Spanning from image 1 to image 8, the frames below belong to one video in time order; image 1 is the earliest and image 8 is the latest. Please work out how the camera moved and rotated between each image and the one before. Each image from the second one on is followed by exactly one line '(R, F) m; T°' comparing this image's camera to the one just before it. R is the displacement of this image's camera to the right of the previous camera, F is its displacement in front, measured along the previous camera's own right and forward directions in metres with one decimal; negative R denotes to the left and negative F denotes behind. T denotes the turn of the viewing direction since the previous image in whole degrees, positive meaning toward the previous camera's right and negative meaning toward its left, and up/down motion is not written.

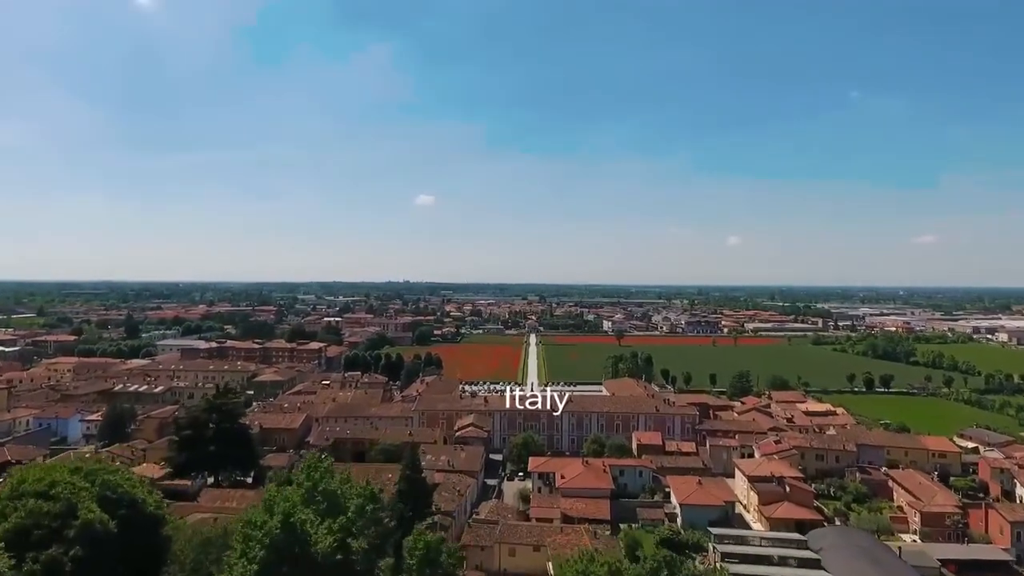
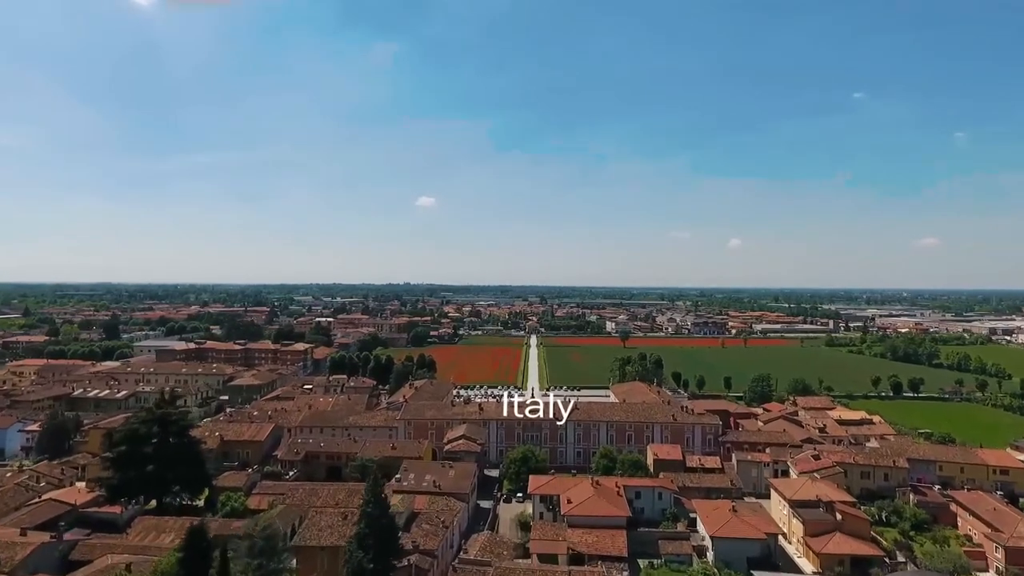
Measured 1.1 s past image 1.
(+0.2, +4.8) m; 0°
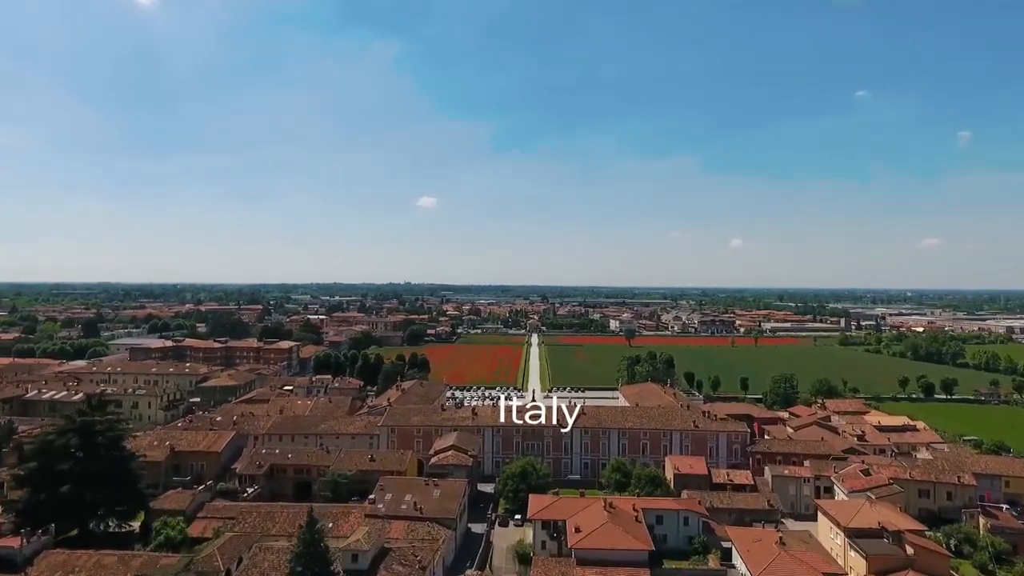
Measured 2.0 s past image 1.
(+0.2, +4.6) m; 0°
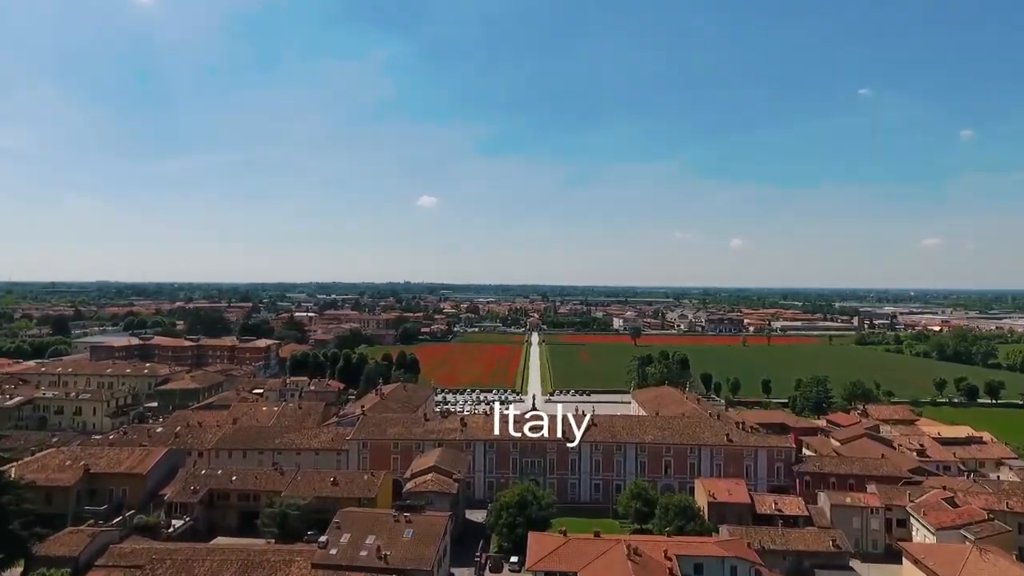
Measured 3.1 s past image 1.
(+0.2, +5.5) m; 0°
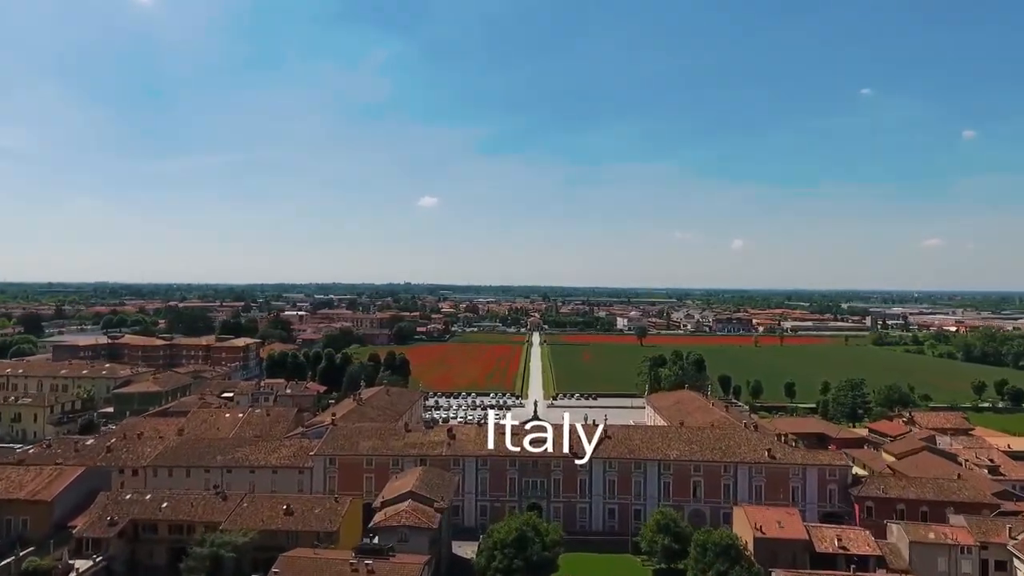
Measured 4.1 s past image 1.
(+0.1, +4.6) m; 0°
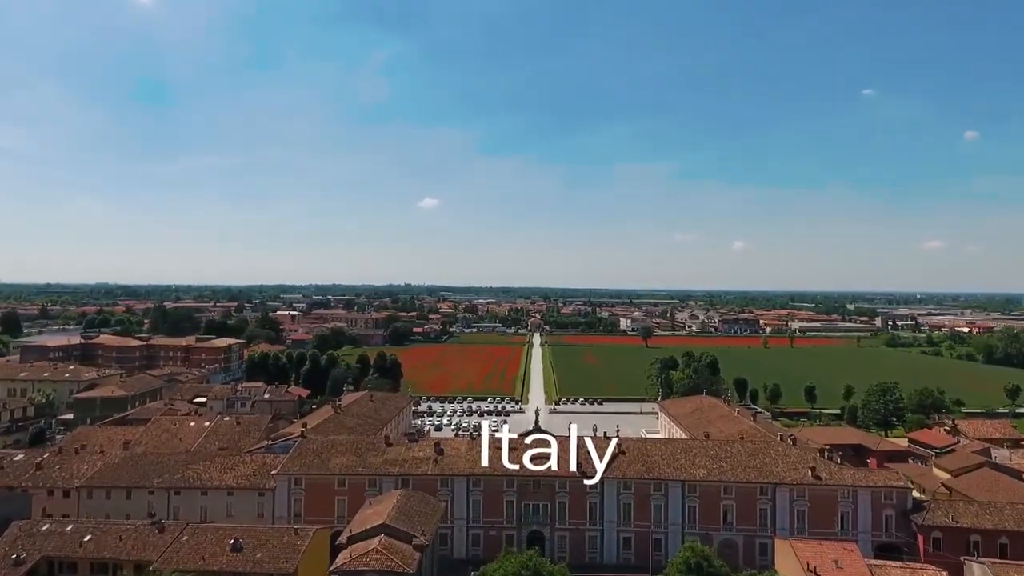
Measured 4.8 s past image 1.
(+0.1, +3.4) m; 0°
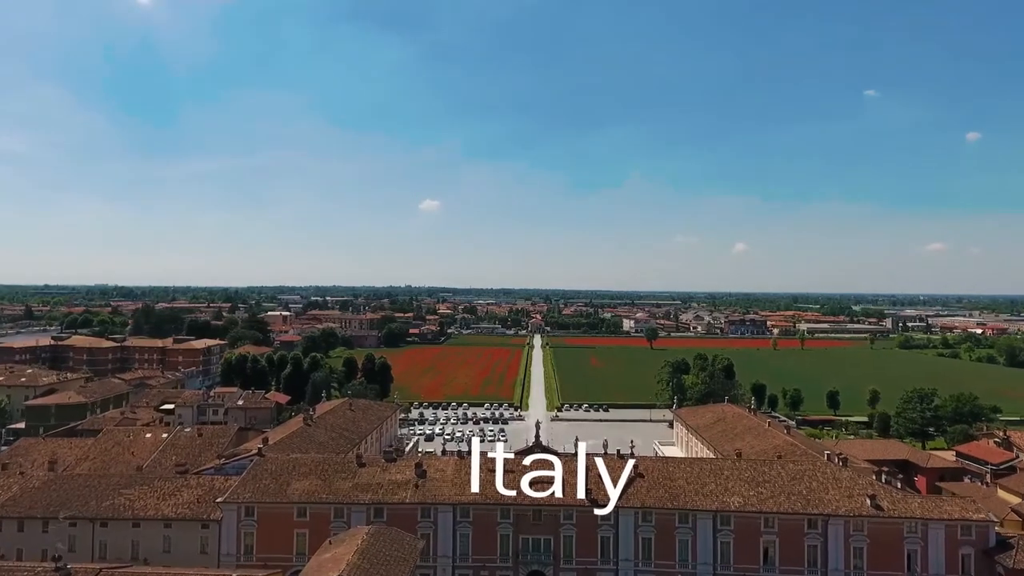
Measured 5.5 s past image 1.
(+0.1, +3.3) m; 0°
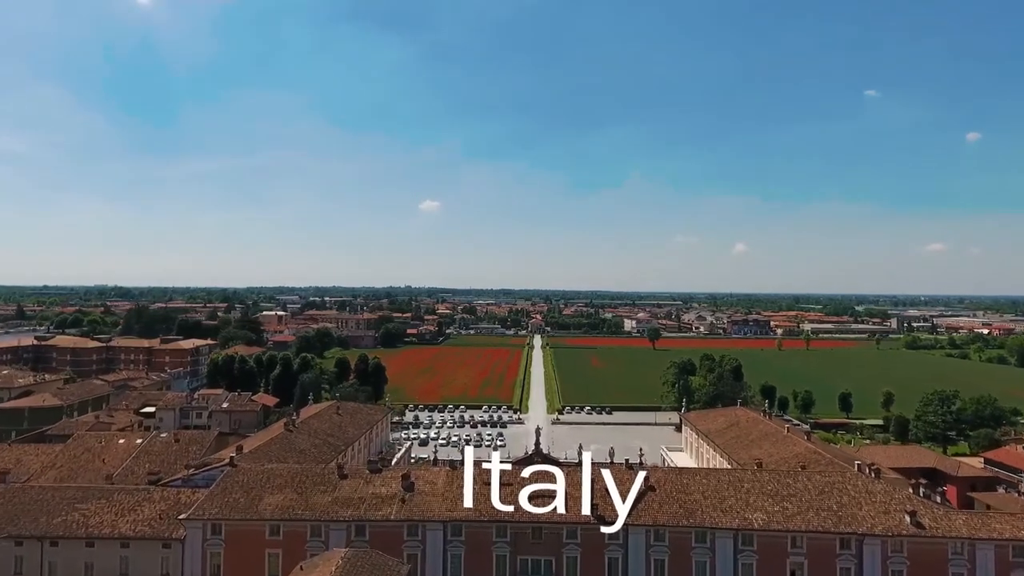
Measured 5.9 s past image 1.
(+0.1, +1.6) m; 0°
